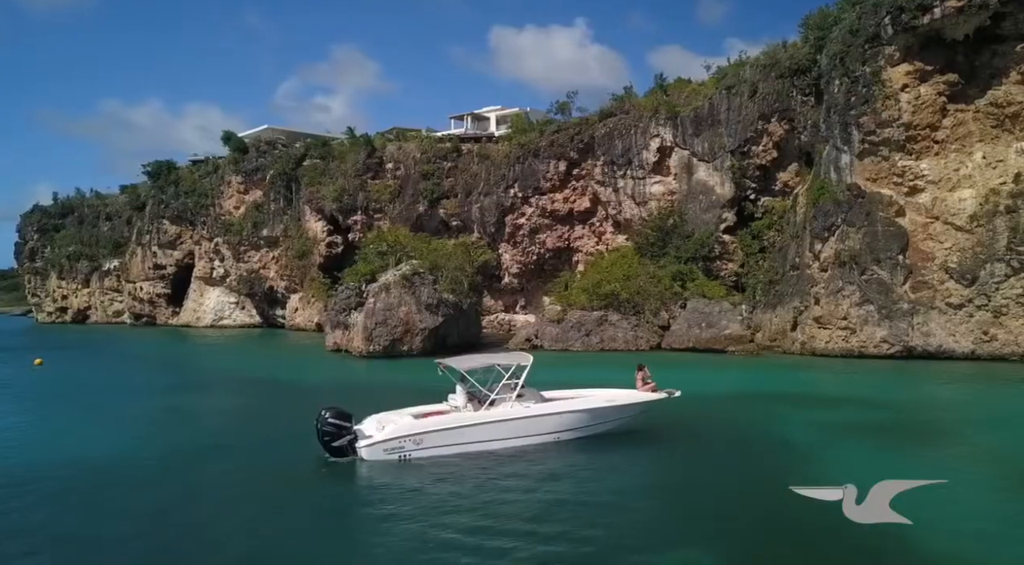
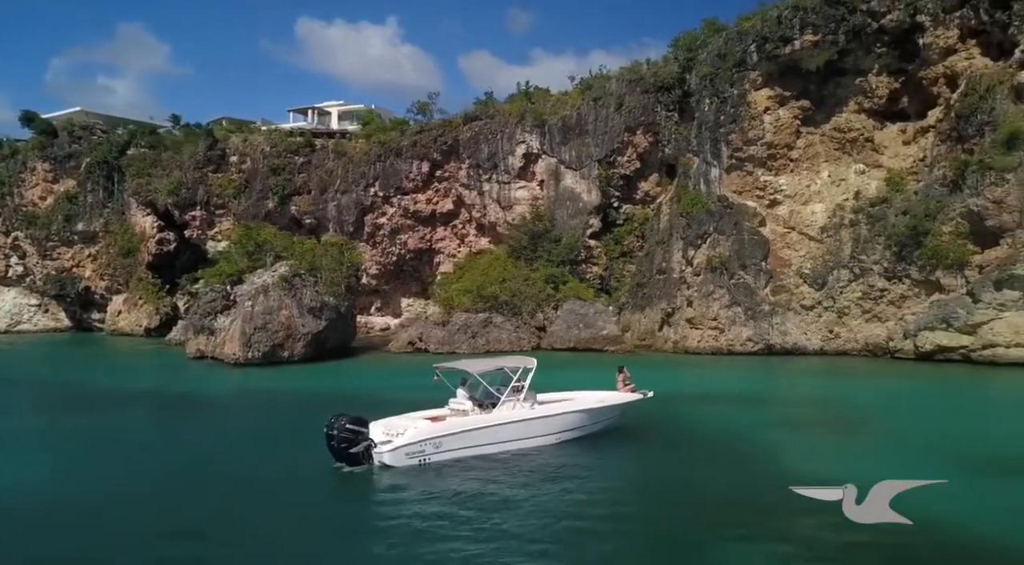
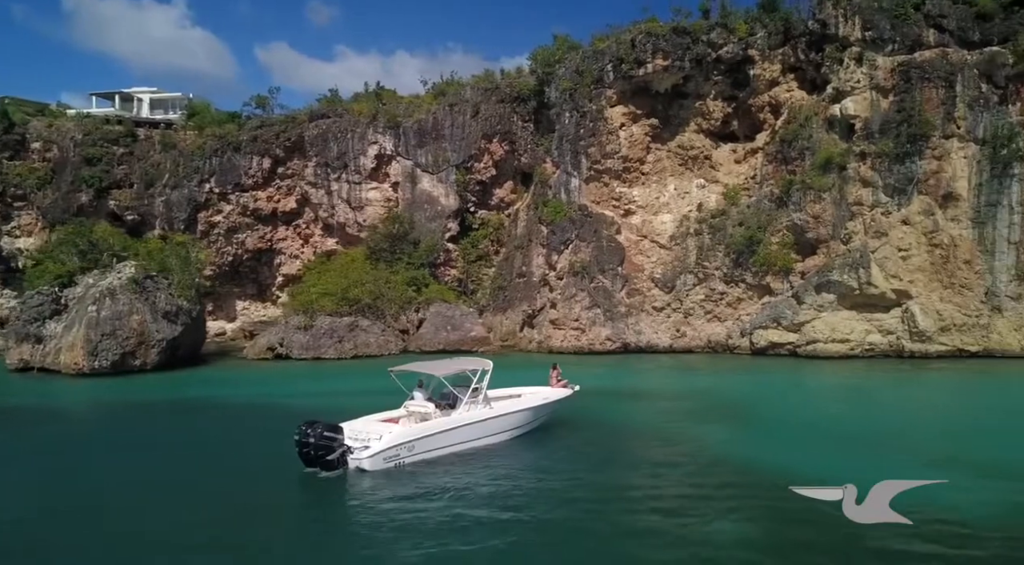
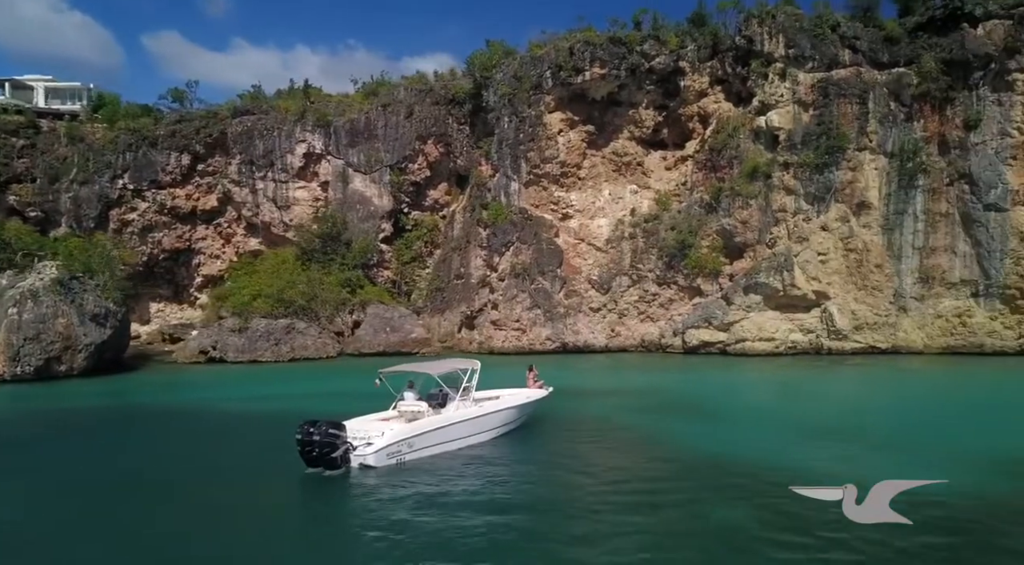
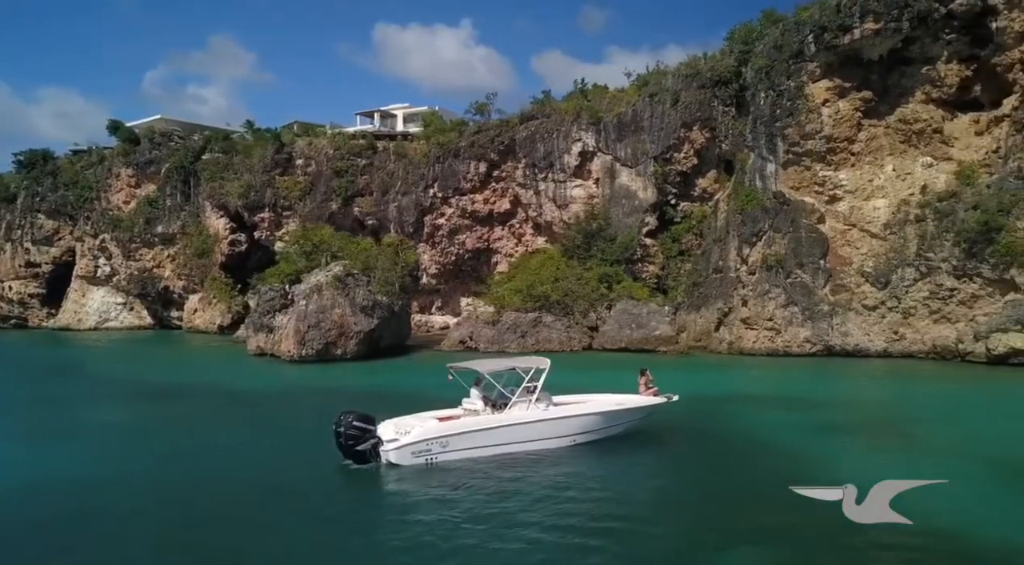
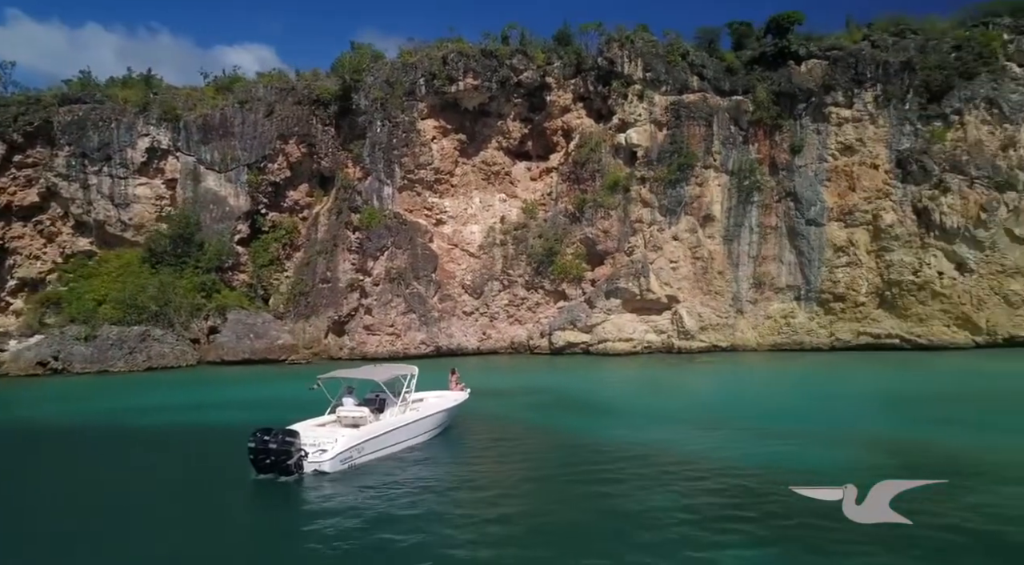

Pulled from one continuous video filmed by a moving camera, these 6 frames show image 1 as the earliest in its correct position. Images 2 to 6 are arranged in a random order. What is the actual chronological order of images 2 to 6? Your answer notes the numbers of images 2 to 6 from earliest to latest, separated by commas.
5, 2, 3, 4, 6
